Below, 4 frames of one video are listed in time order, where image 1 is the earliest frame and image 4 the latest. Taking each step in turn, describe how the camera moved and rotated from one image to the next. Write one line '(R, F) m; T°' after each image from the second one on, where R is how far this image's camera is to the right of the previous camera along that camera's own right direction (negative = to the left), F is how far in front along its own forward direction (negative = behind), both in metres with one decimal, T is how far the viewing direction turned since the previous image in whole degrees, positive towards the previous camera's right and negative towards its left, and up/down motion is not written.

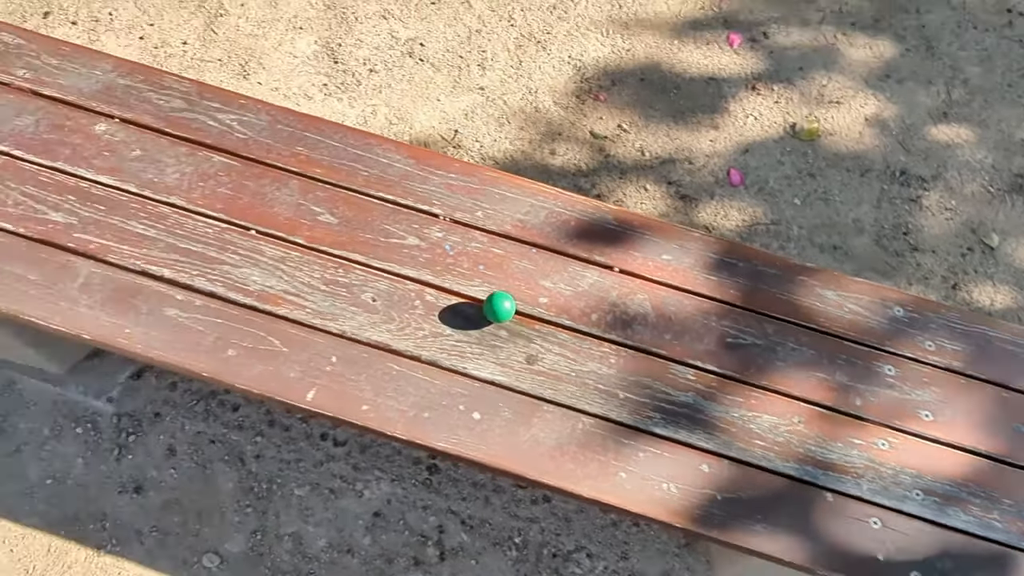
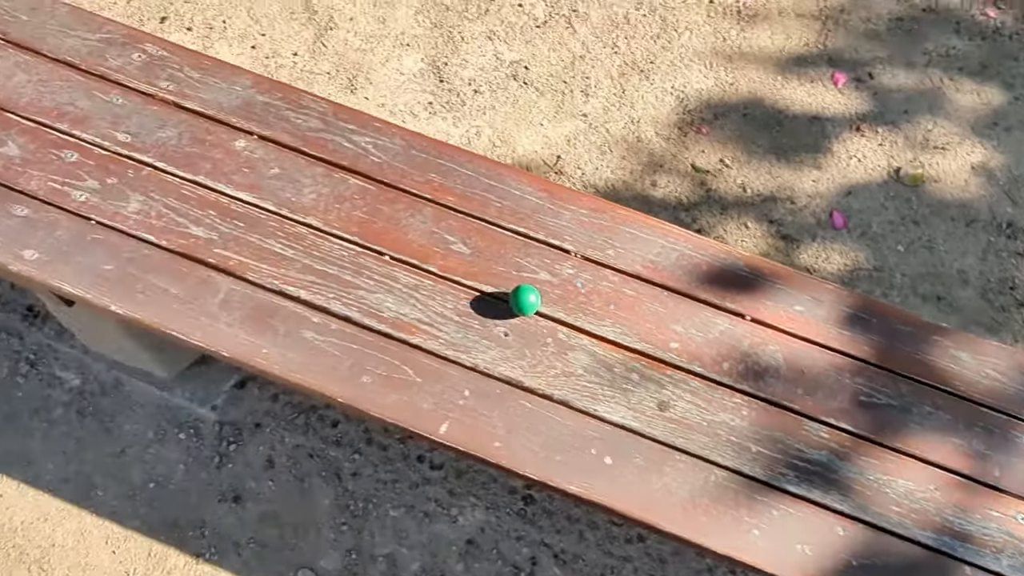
(-0.3, 0.0) m; -2°
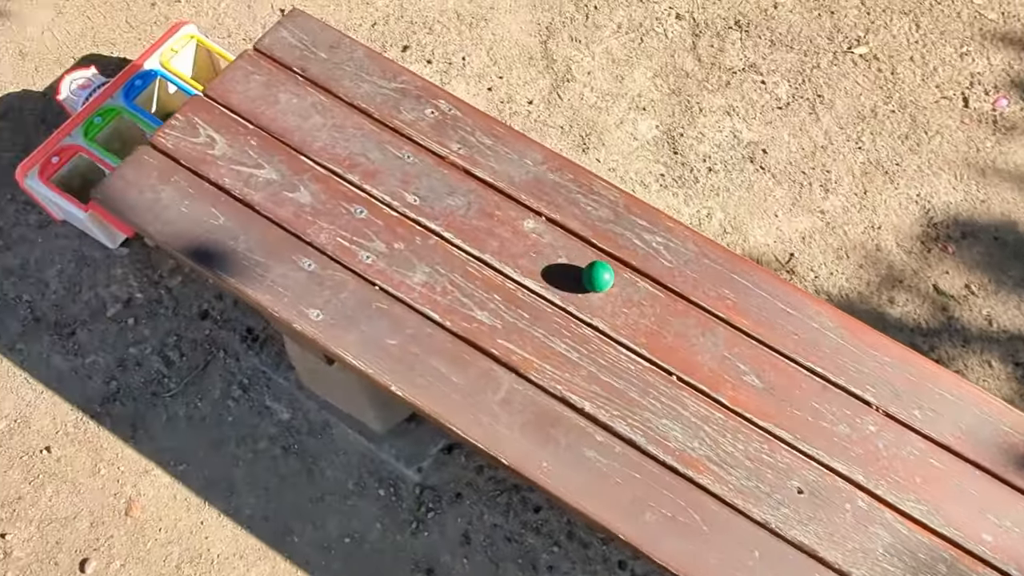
(-0.6, +0.1) m; -5°
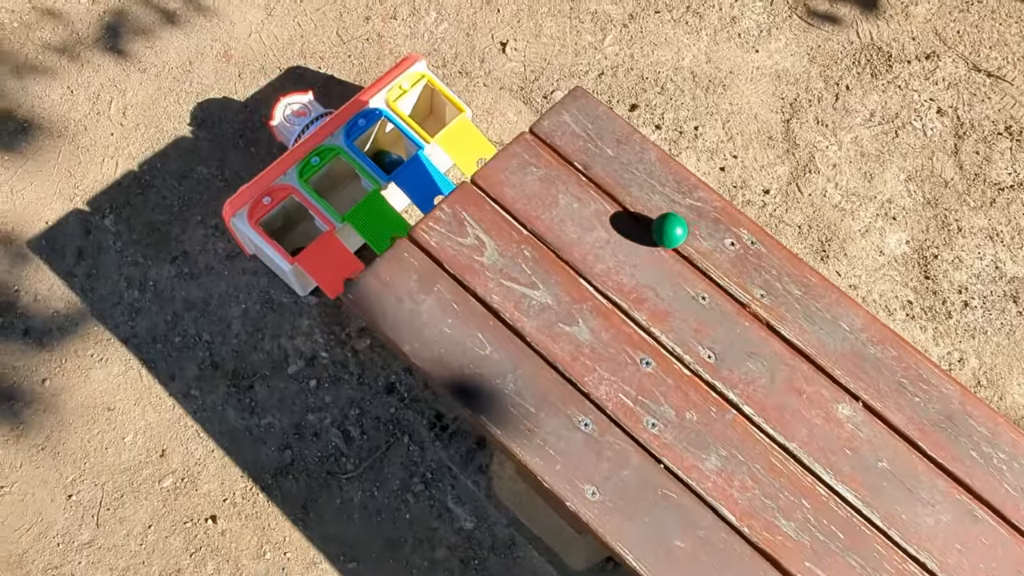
(-0.6, +0.3) m; -4°
